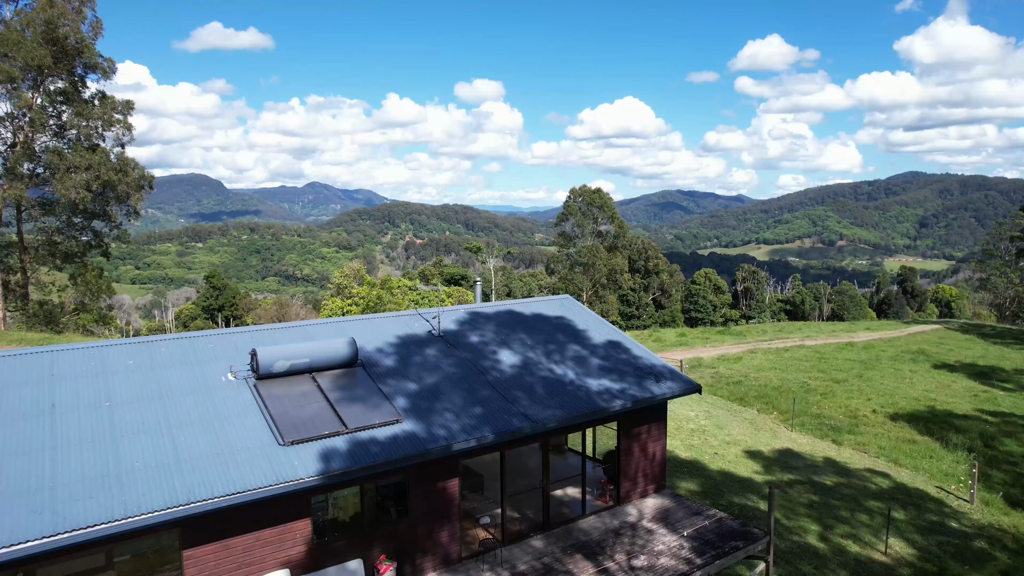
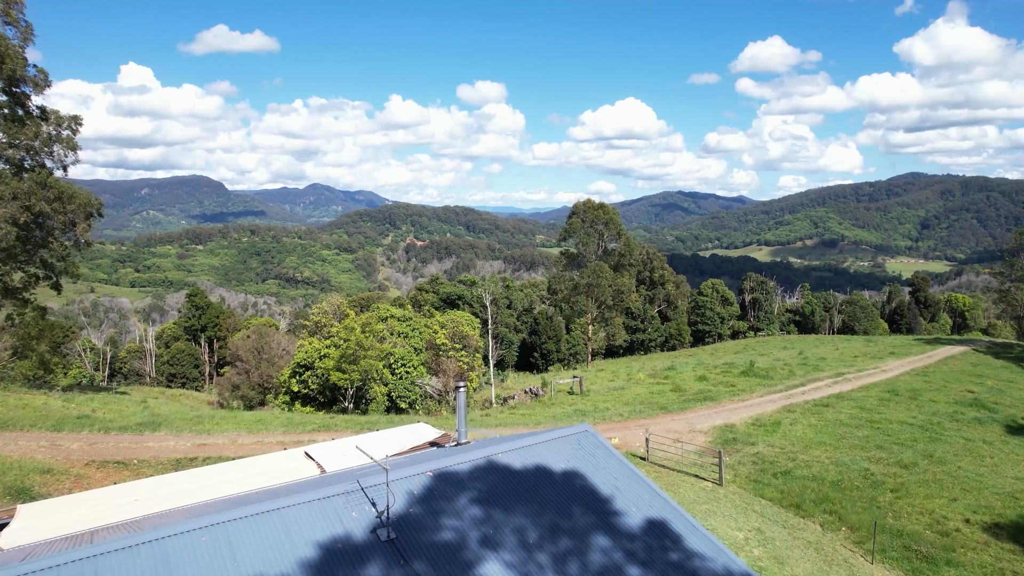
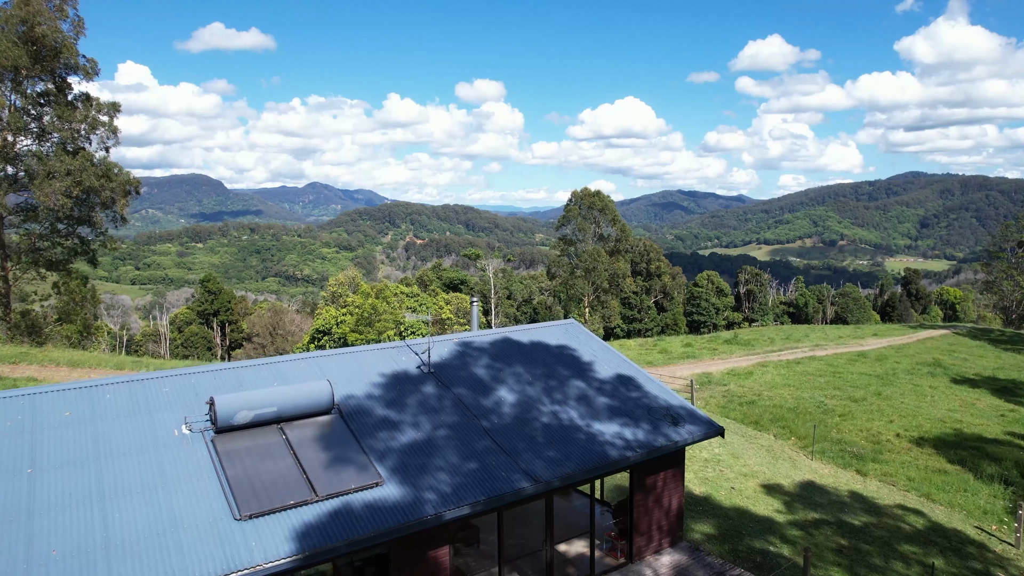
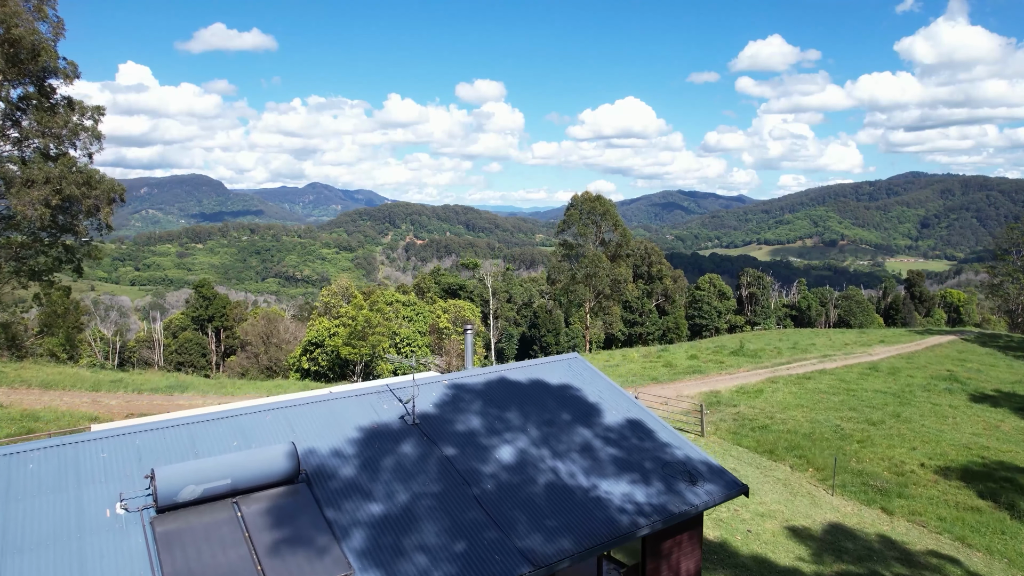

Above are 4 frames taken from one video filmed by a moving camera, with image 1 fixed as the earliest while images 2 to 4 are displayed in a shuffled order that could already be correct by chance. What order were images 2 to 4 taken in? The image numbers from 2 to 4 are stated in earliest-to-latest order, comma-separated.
3, 4, 2
